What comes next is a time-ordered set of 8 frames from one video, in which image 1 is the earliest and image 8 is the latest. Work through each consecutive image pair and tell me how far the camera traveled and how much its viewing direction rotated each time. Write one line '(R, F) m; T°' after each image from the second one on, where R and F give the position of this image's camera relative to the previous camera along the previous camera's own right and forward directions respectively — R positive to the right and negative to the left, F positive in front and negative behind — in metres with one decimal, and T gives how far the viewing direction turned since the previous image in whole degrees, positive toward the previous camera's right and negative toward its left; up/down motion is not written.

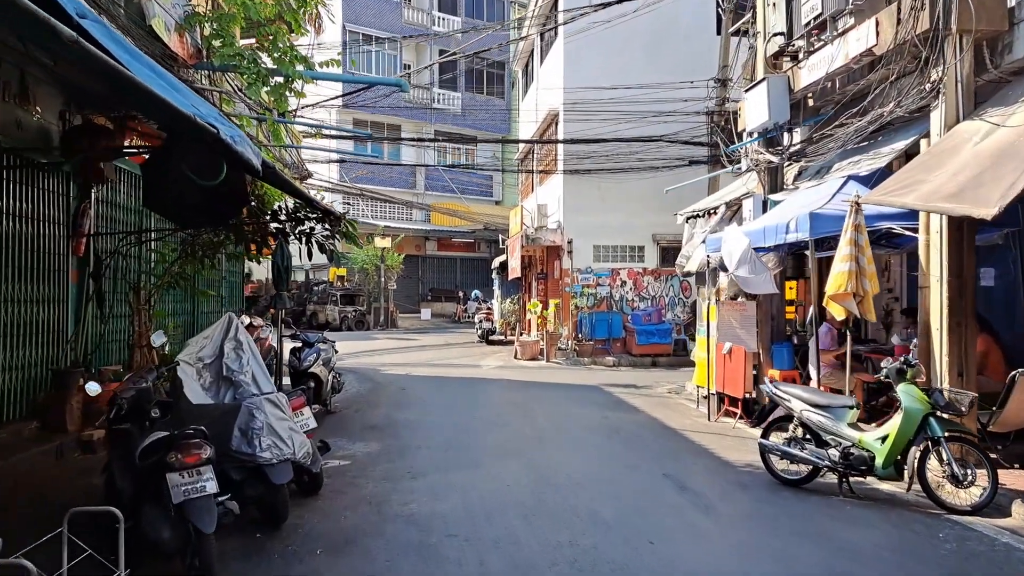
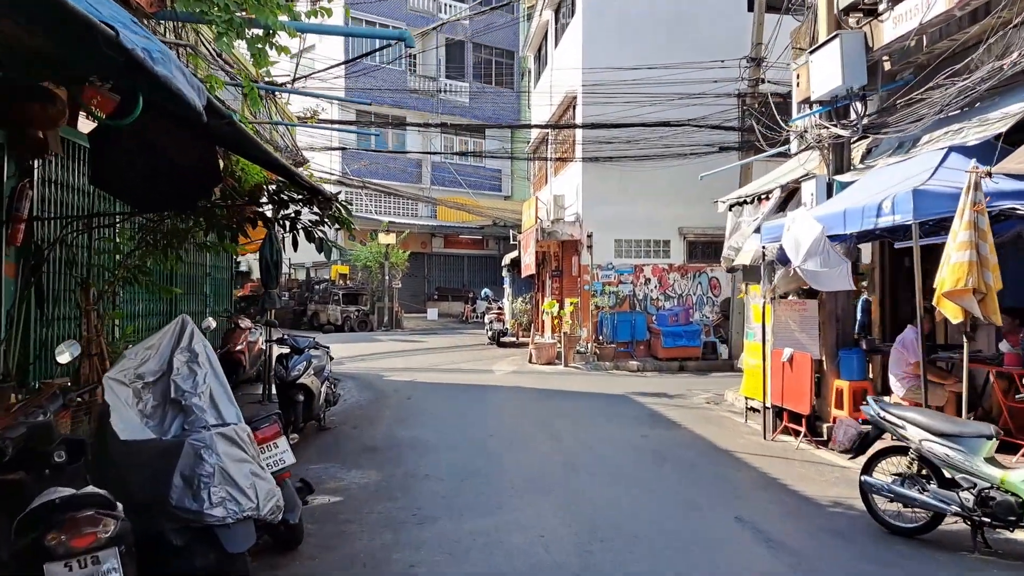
(-0.2, +1.4) m; 0°
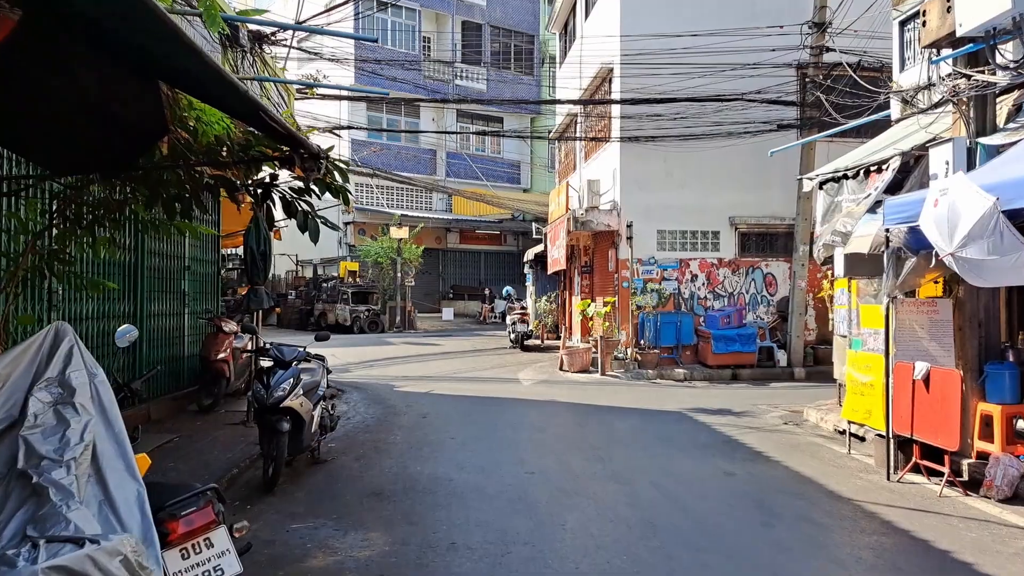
(-0.3, +1.9) m; -1°
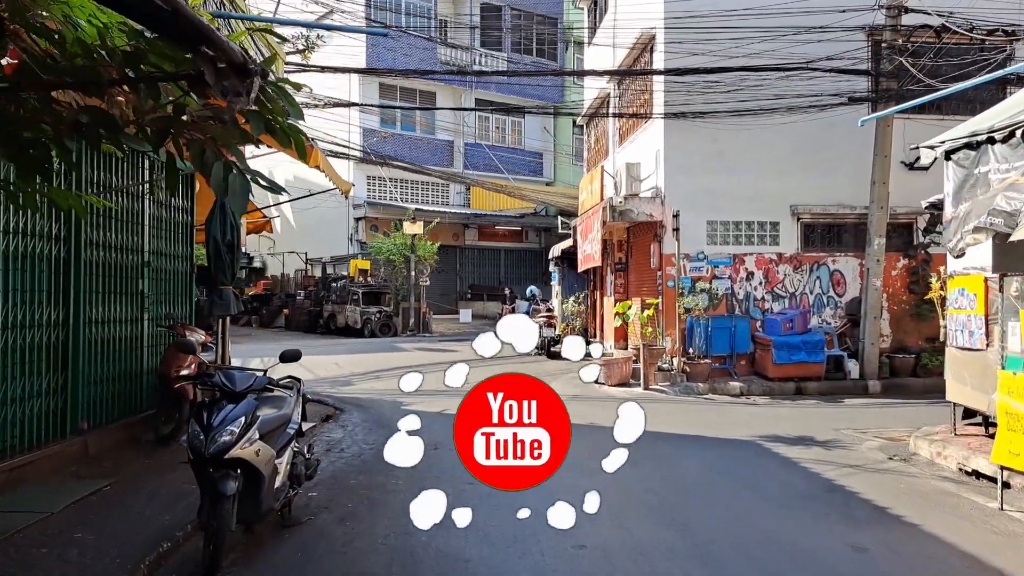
(-0.1, +1.8) m; -1°
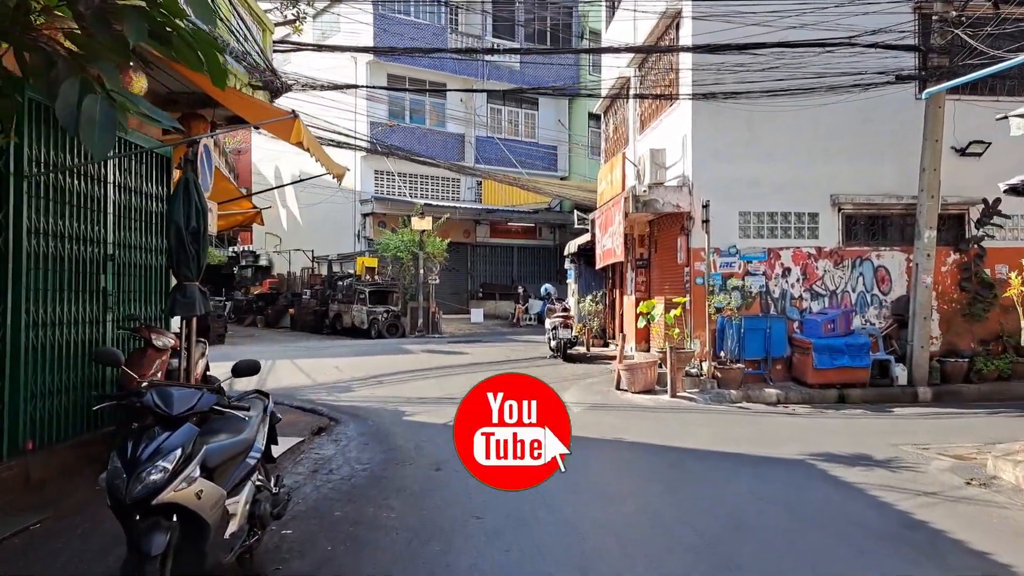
(0.0, +1.0) m; -1°
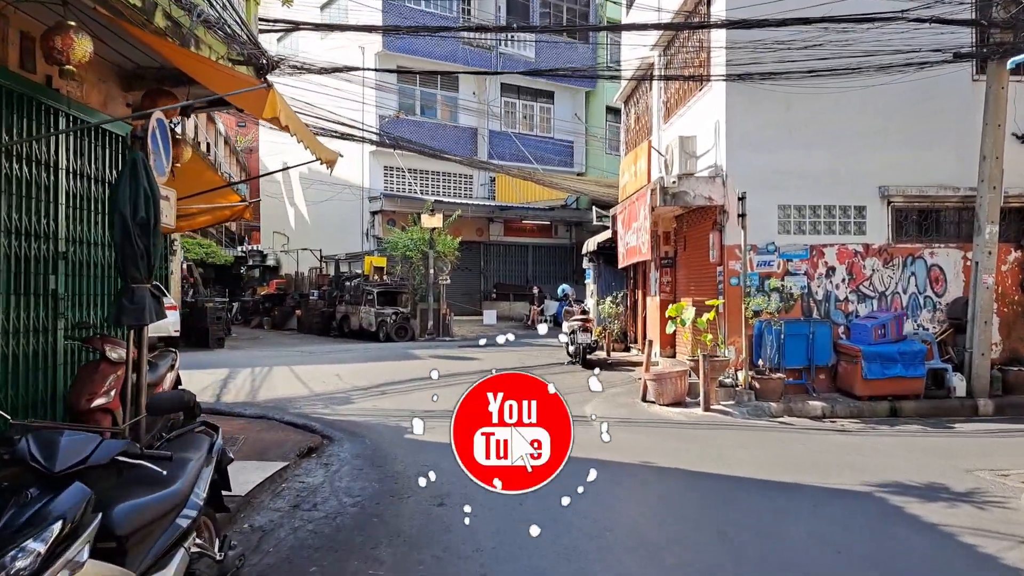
(0.0, +1.0) m; -1°
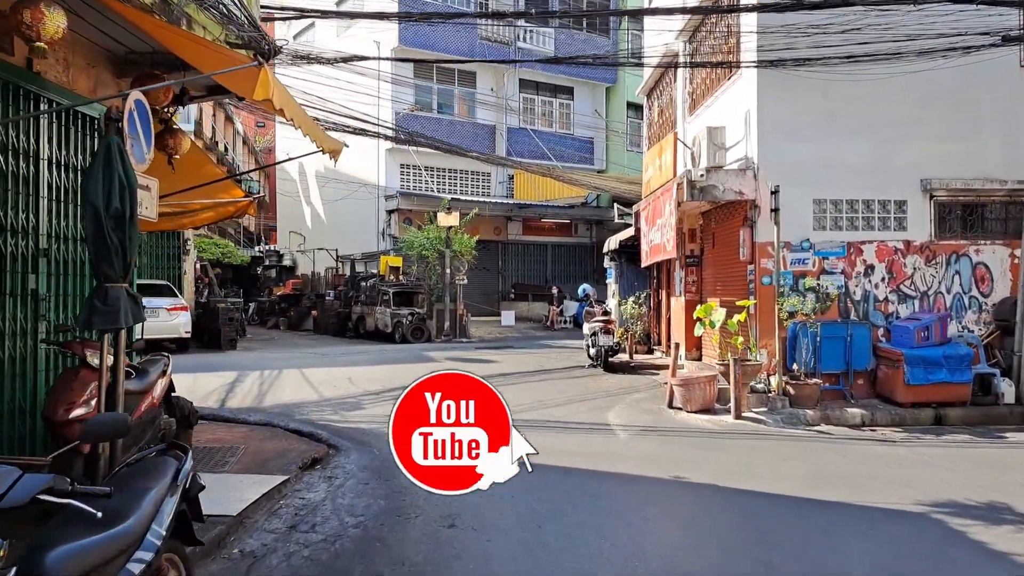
(0.0, +0.5) m; -1°
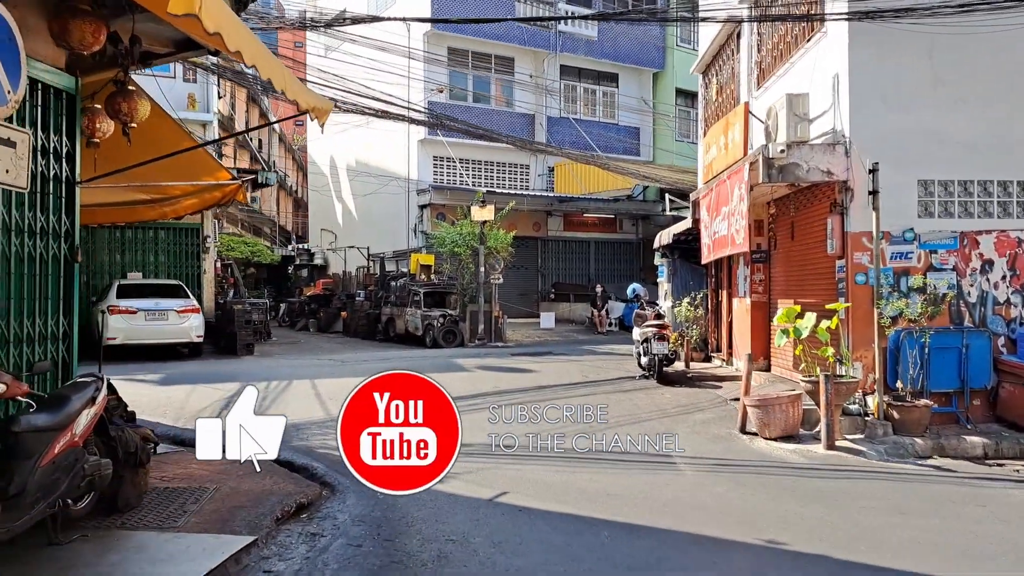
(0.0, +1.5) m; -3°
